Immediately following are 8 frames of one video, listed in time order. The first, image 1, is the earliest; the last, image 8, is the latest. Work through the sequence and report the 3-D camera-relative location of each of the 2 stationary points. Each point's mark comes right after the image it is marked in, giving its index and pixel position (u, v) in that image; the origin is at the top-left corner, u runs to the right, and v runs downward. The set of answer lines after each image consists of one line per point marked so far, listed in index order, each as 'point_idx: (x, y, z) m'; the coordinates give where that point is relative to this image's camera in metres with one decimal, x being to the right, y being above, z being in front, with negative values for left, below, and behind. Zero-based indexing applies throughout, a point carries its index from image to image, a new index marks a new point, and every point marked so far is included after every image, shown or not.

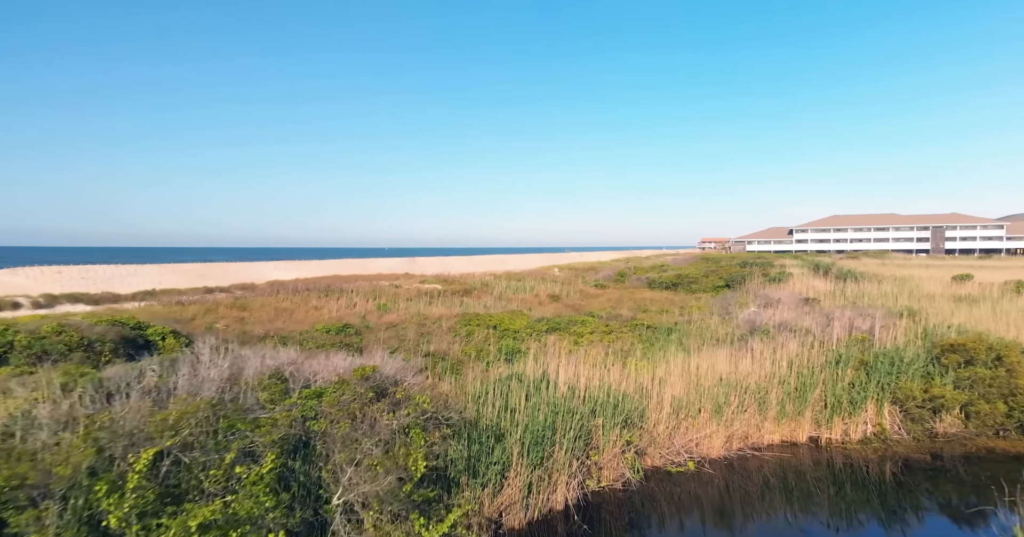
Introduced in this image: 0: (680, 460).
0: (+2.2, -2.5, +7.7) m
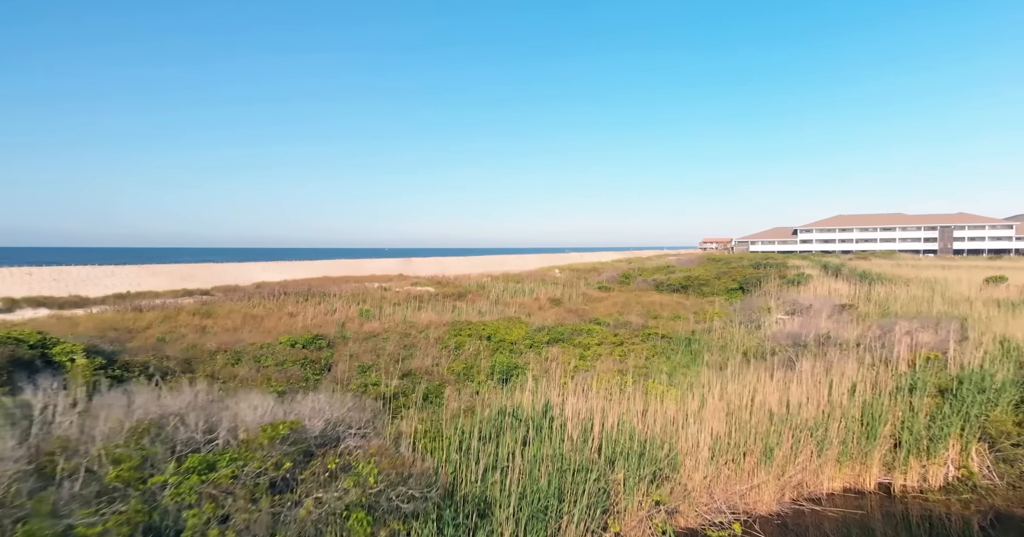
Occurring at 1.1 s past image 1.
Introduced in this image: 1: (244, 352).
0: (+2.1, -2.5, +6.0) m
1: (-4.7, -1.4, +10.2) m
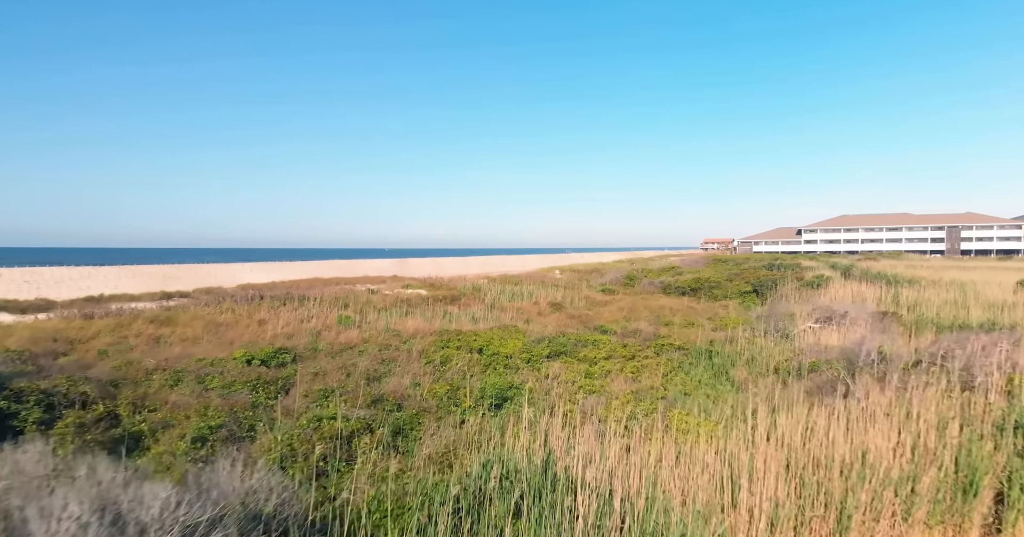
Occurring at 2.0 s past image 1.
0: (+2.0, -2.6, +4.3) m
1: (-4.8, -1.5, +8.6) m
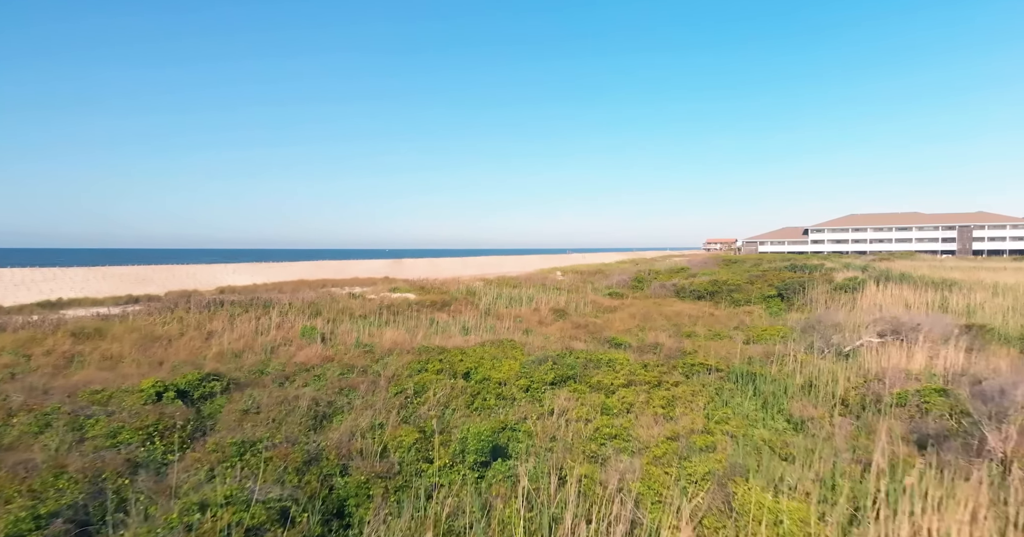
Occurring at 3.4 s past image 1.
0: (+2.0, -2.6, +2.1) m
1: (-4.8, -1.5, +6.4) m
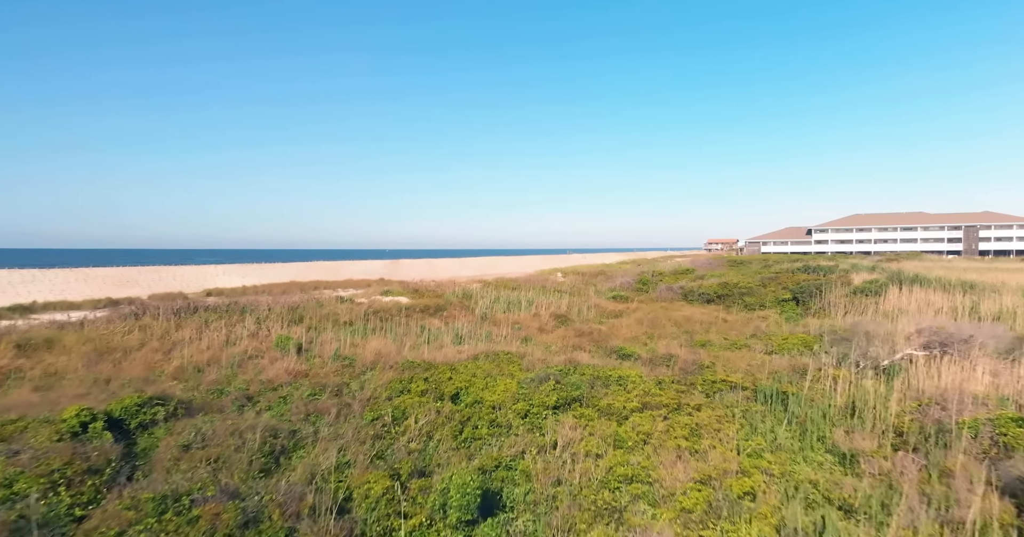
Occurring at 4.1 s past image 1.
0: (+1.9, -2.7, +0.9) m
1: (-4.9, -1.6, +5.2) m
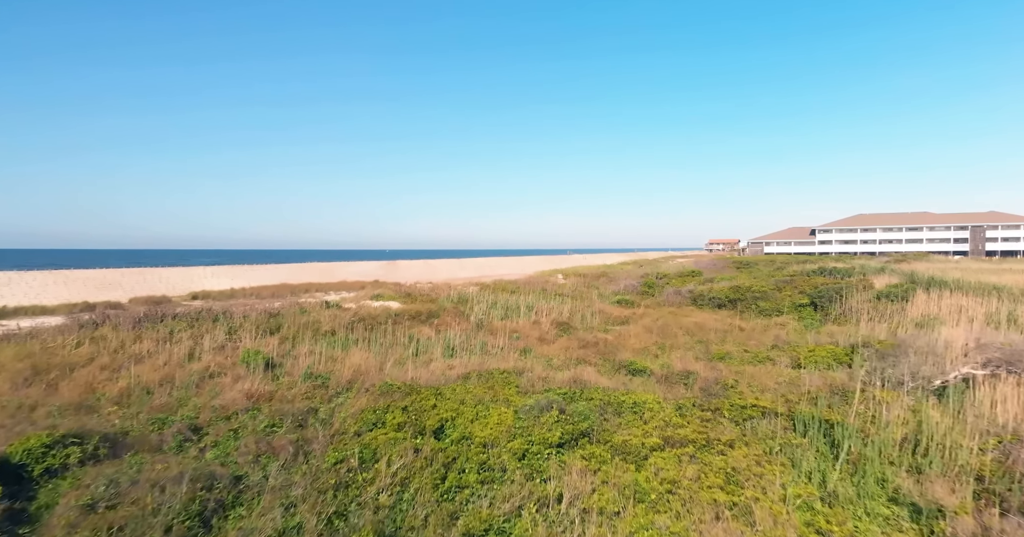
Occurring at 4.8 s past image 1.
0: (+1.9, -2.8, -0.3) m
1: (-4.9, -1.7, +4.0) m
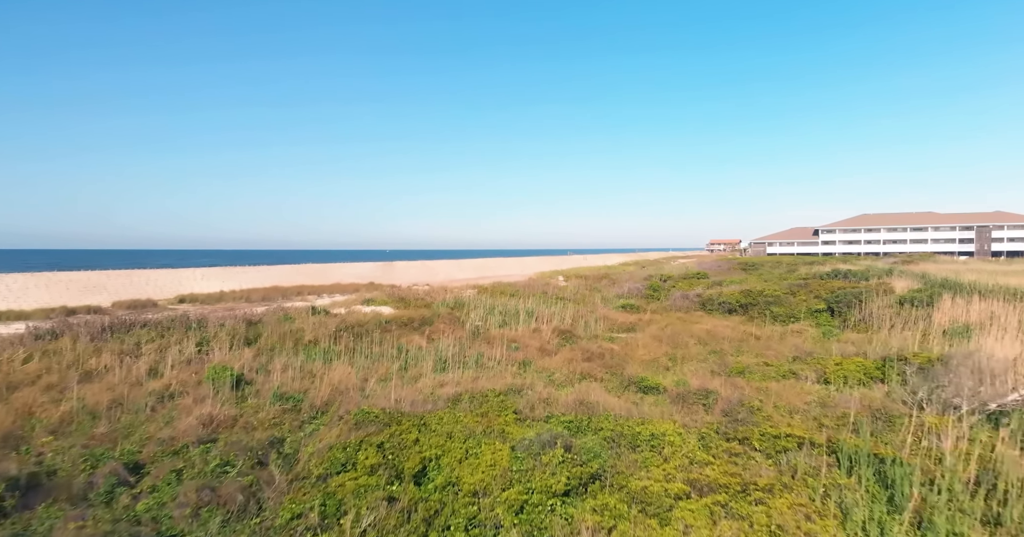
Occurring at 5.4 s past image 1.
0: (+1.8, -2.8, -1.3) m
1: (-5.0, -1.8, +3.0) m
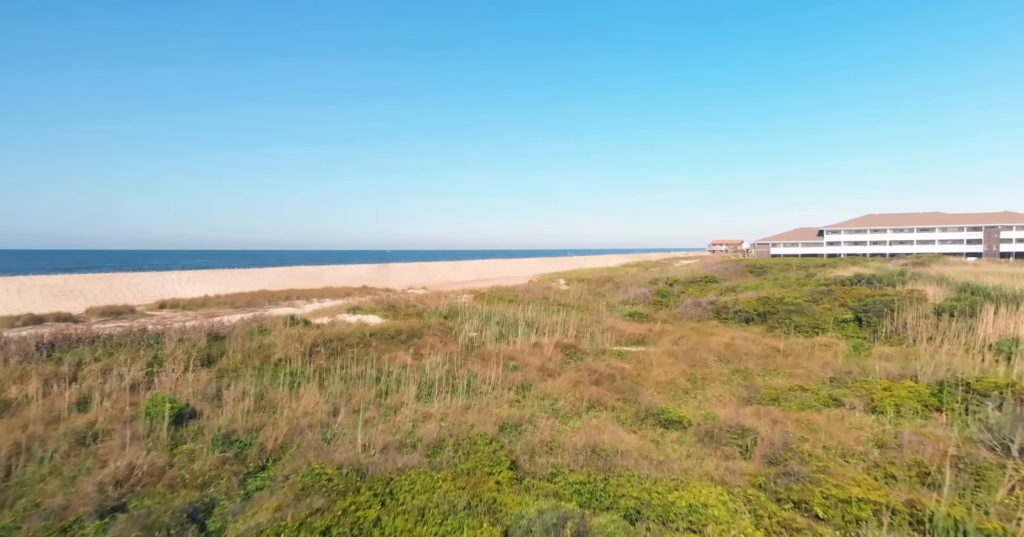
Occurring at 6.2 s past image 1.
0: (+1.8, -3.0, -2.7) m
1: (-5.0, -1.9, +1.6) m
